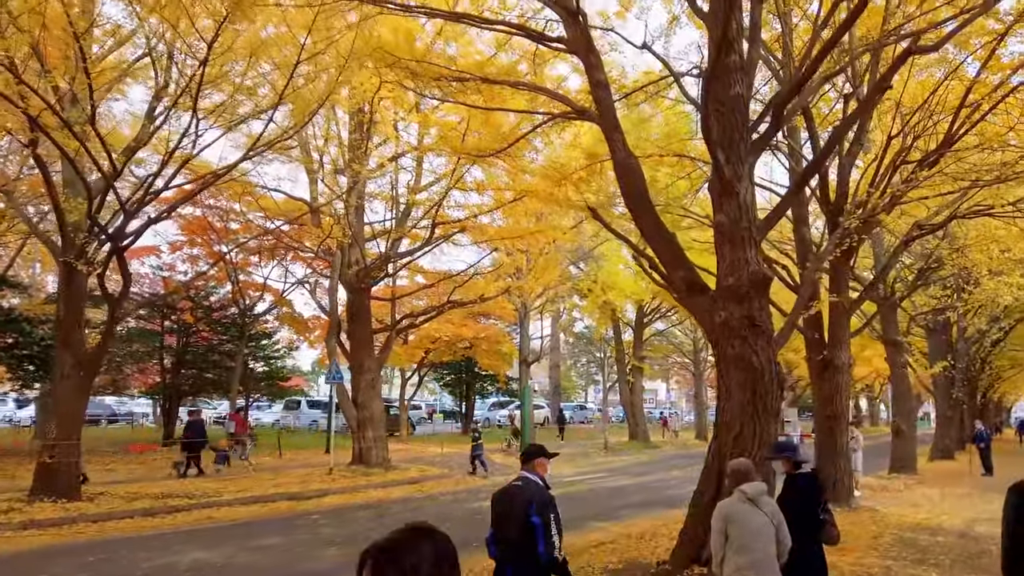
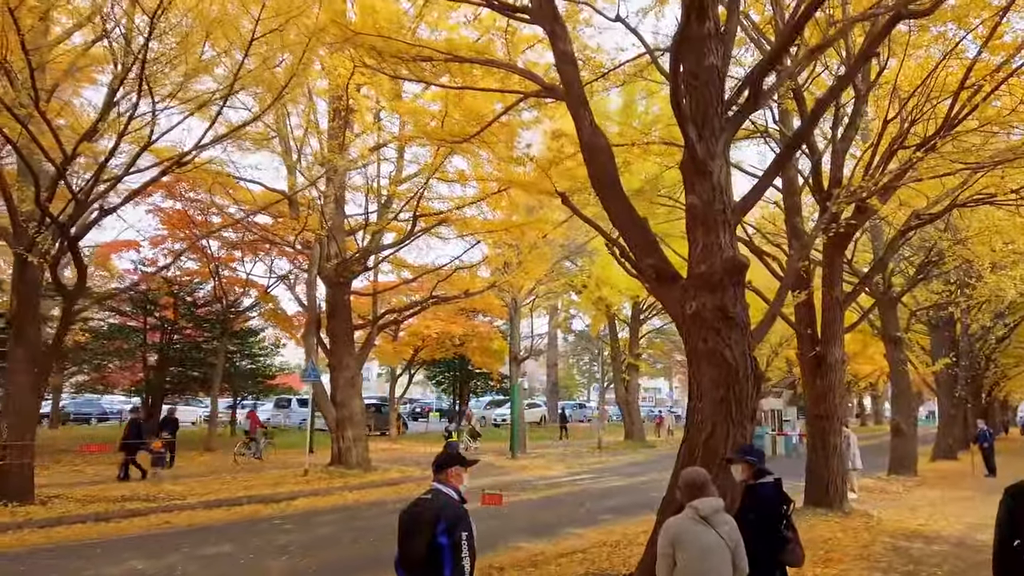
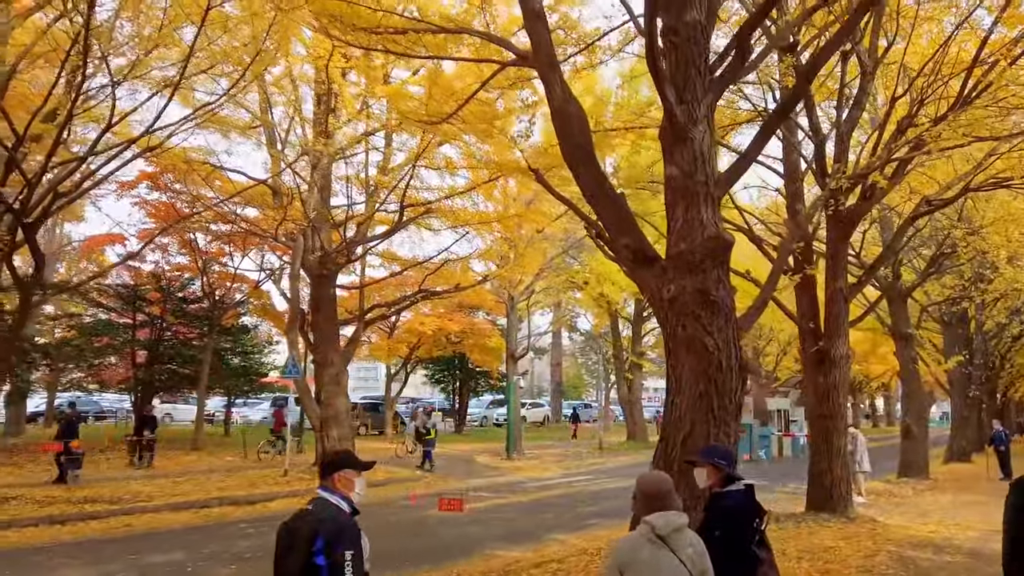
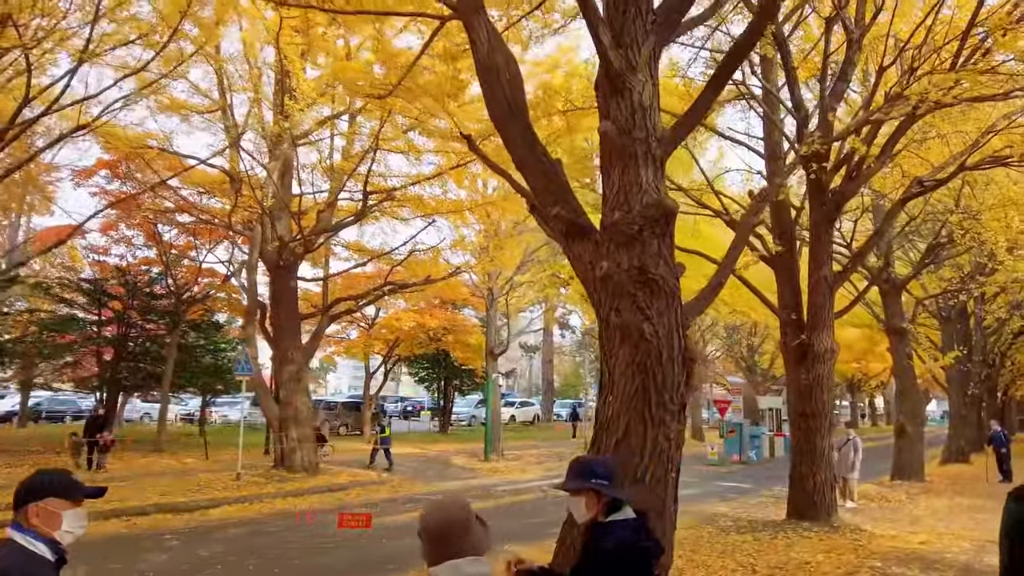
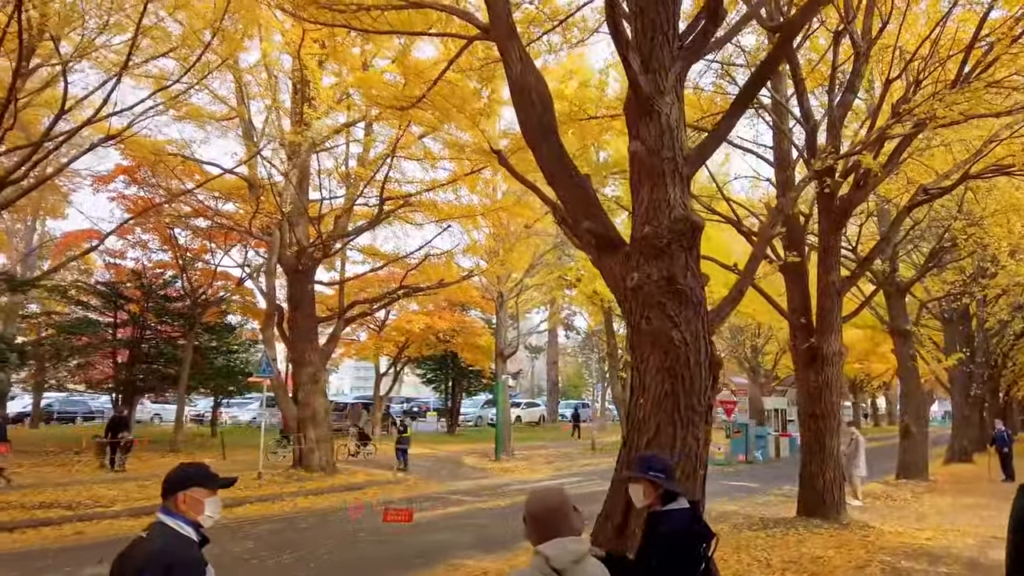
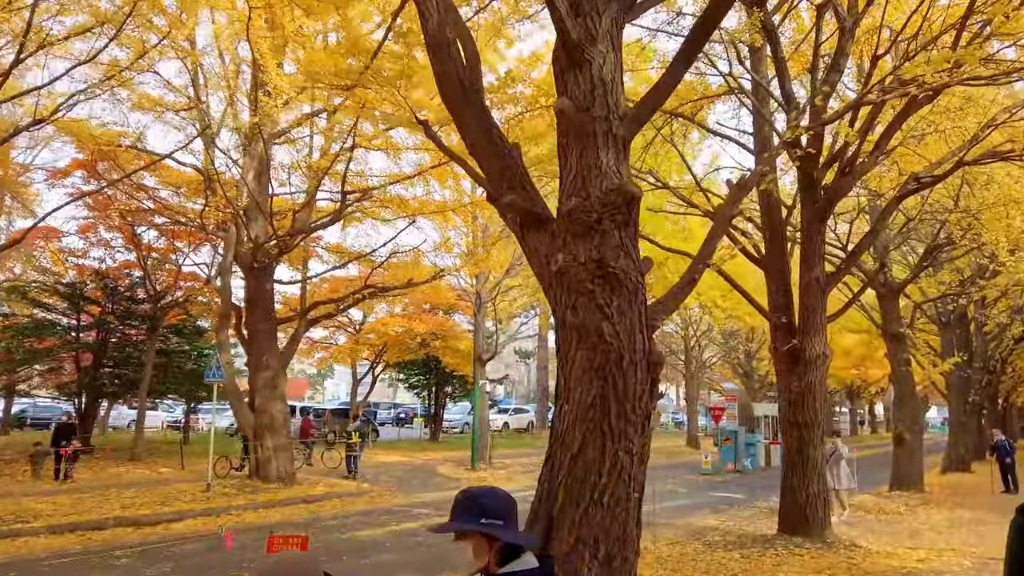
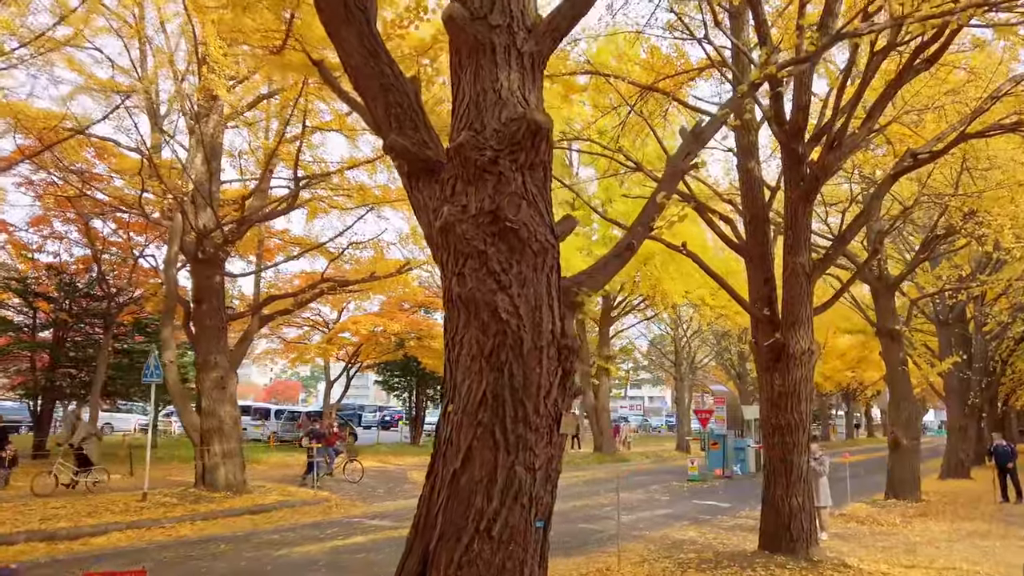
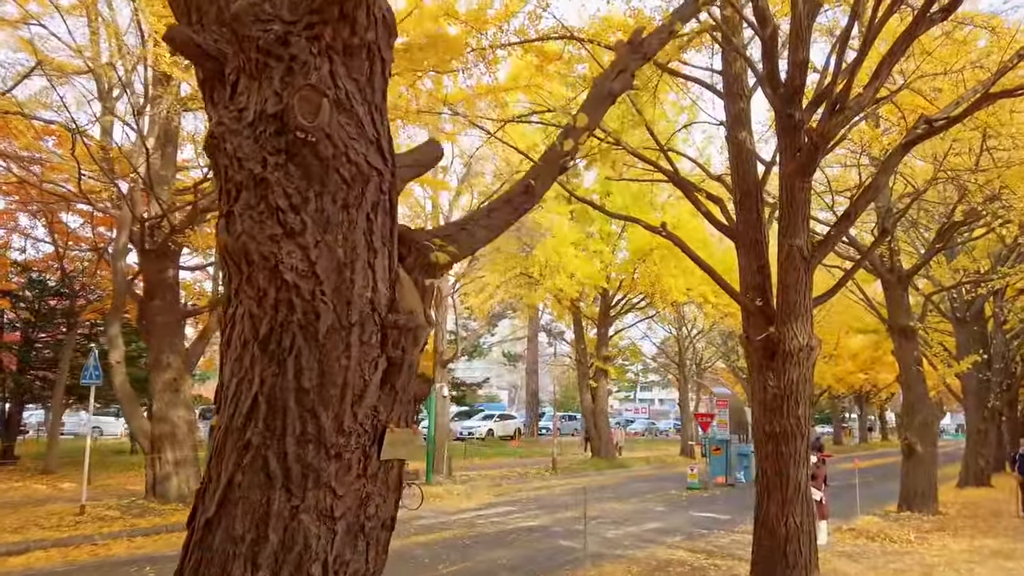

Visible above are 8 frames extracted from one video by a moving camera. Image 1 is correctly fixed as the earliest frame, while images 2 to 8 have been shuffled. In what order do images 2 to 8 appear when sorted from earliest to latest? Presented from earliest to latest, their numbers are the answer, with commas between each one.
2, 3, 5, 4, 6, 7, 8
